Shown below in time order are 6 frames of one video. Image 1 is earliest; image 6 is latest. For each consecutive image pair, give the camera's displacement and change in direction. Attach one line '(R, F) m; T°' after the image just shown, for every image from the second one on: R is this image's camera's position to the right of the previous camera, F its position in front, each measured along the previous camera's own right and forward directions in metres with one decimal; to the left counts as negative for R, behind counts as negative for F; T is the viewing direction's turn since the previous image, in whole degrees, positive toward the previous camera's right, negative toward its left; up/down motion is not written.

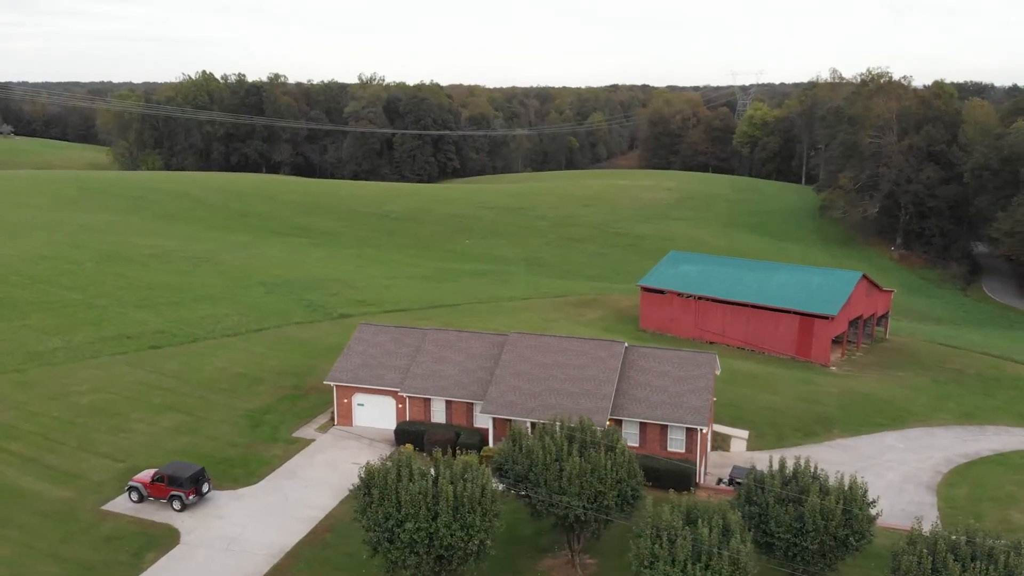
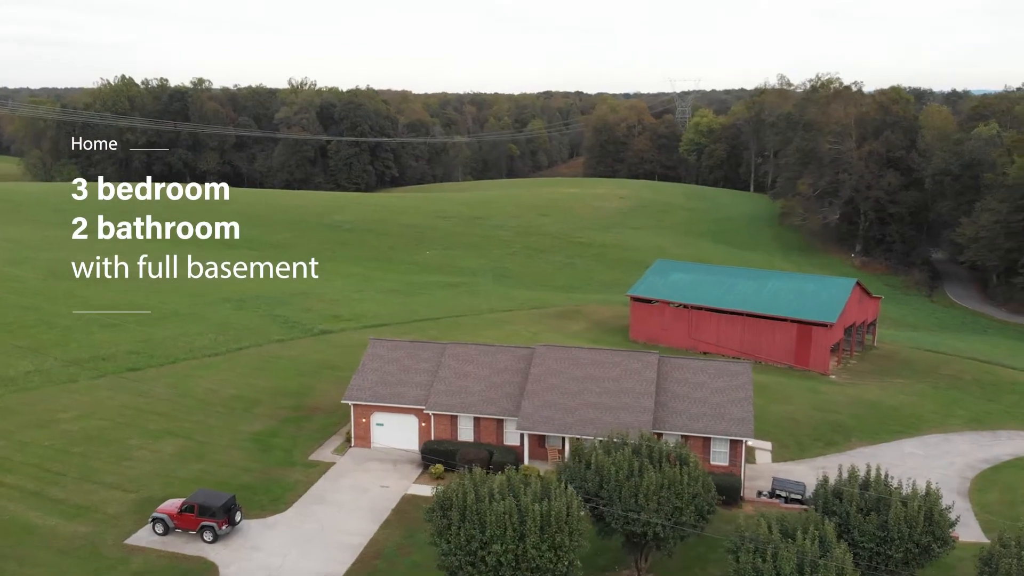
(-4.9, +1.4) m; +6°
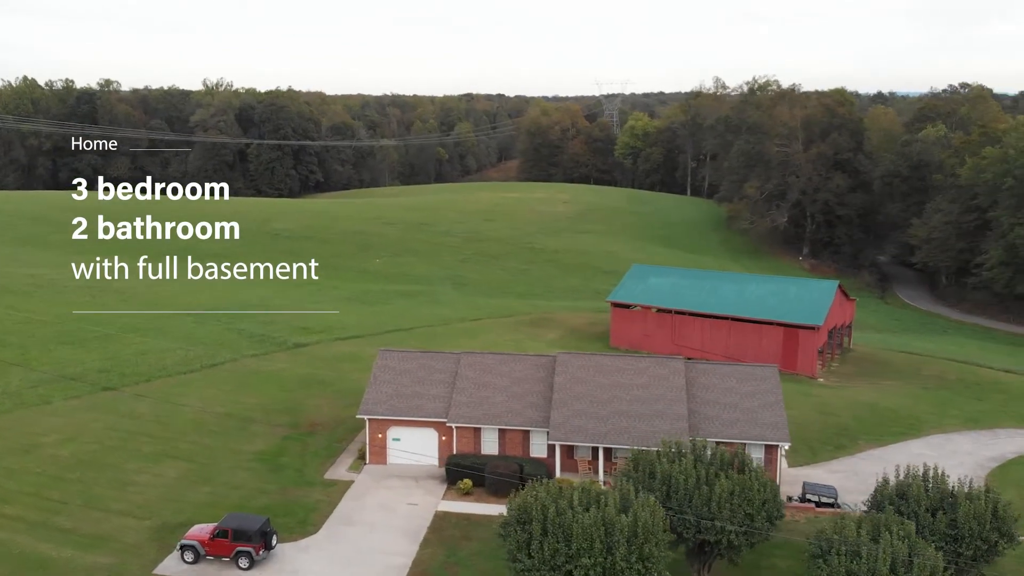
(-5.0, +1.4) m; +7°
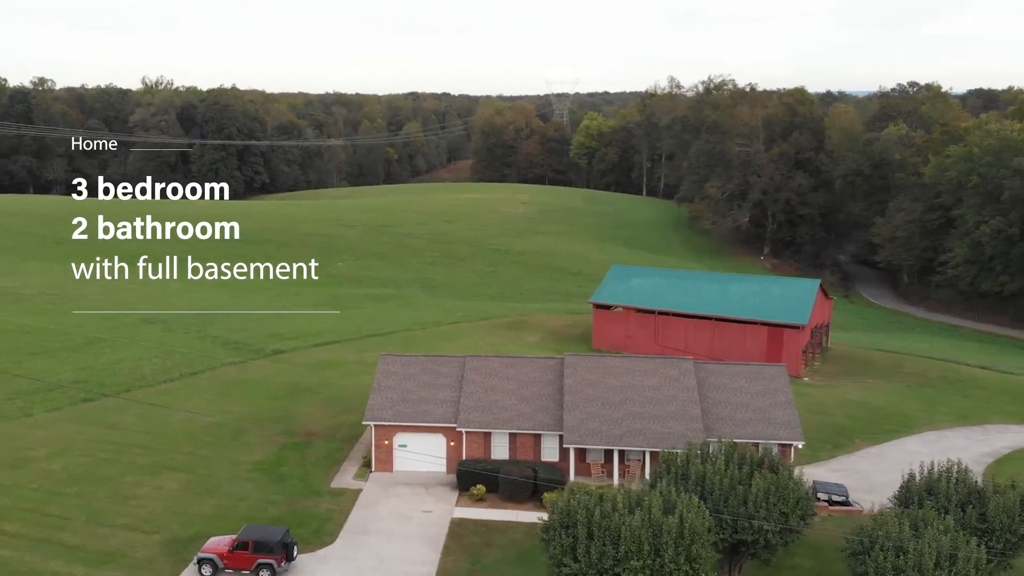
(-3.0, +0.8) m; +4°
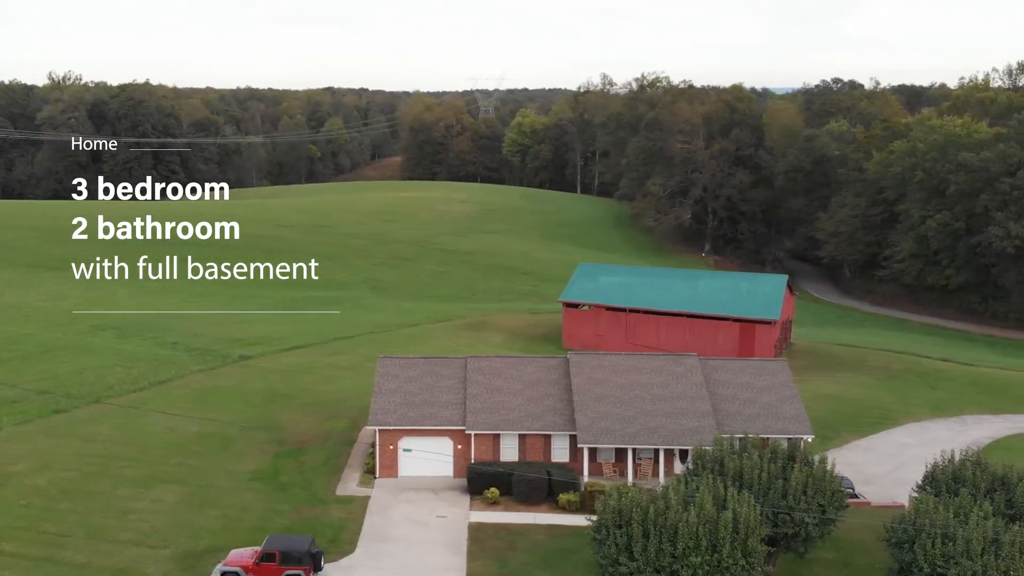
(-3.9, +1.0) m; +6°
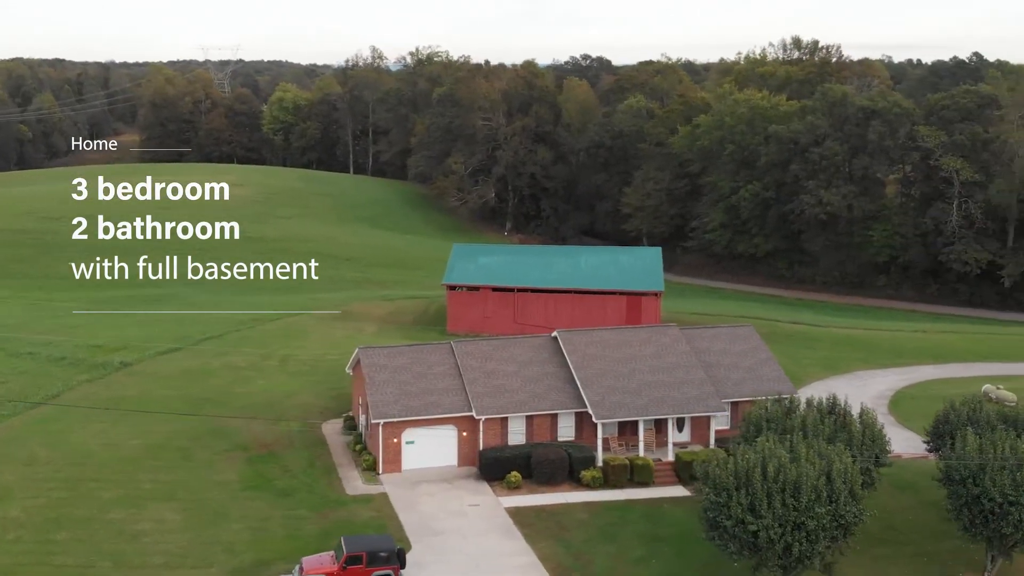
(-10.5, +3.7) m; +19°
